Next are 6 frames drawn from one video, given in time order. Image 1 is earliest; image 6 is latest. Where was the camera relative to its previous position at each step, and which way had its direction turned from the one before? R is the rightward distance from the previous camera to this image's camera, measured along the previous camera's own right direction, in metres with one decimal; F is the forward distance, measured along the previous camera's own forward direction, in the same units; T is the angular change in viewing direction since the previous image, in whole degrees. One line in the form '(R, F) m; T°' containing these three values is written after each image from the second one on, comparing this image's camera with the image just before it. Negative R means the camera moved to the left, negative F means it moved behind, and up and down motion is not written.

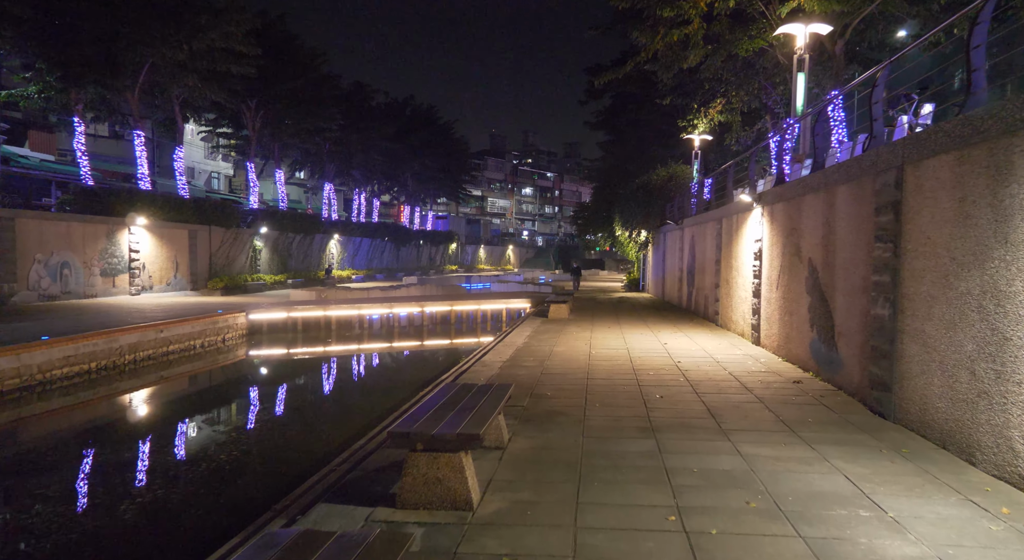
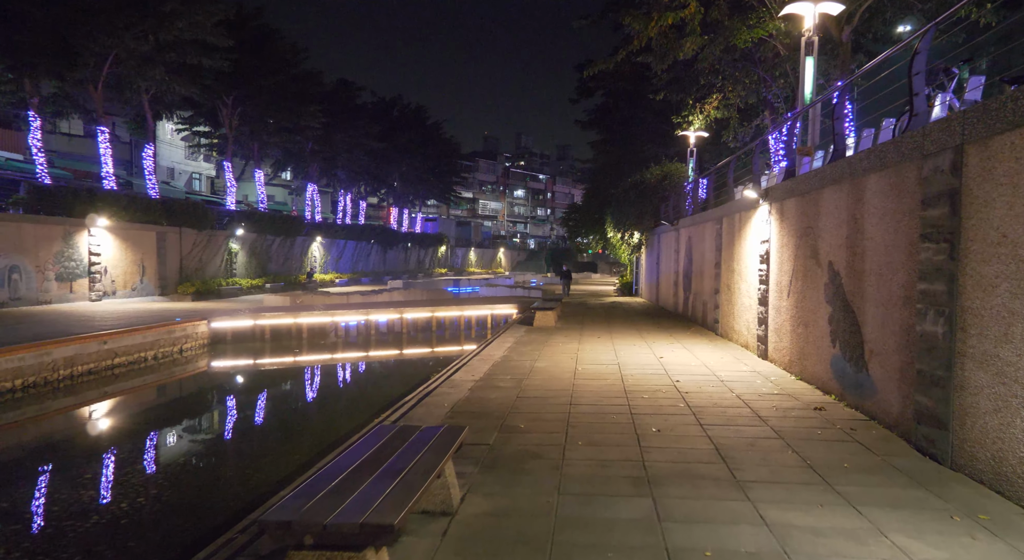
(+0.2, +1.3) m; +1°
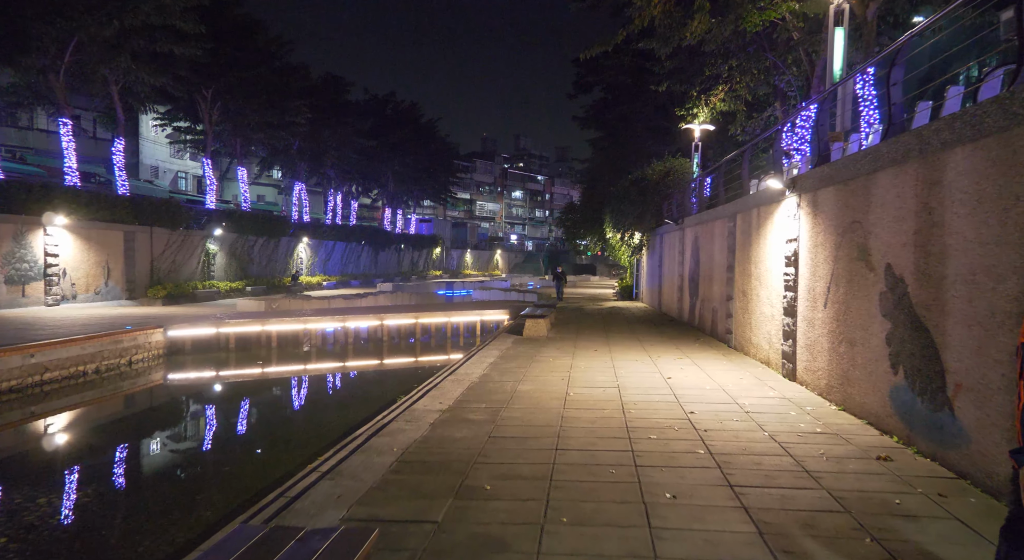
(+0.2, +1.6) m; 0°
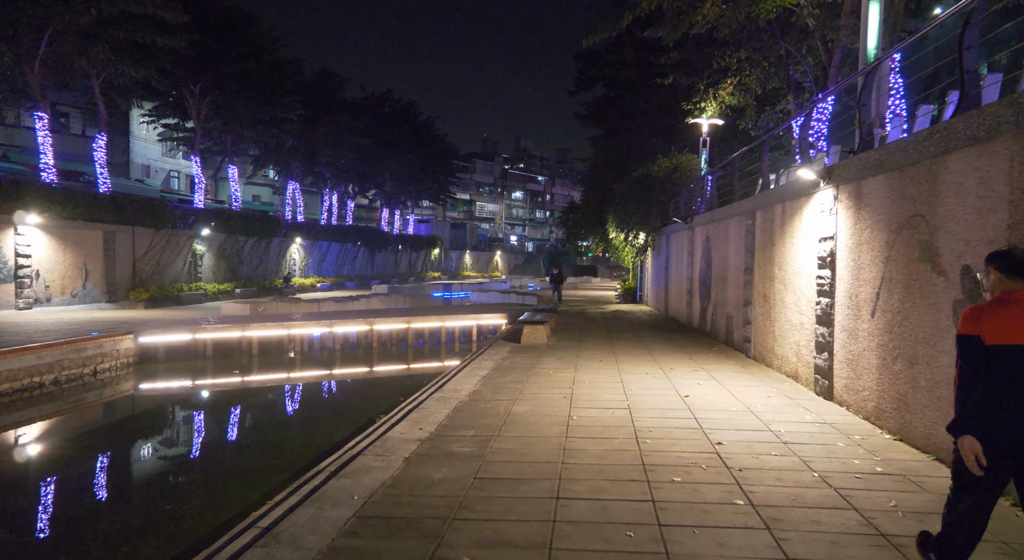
(+0.1, +1.1) m; 0°
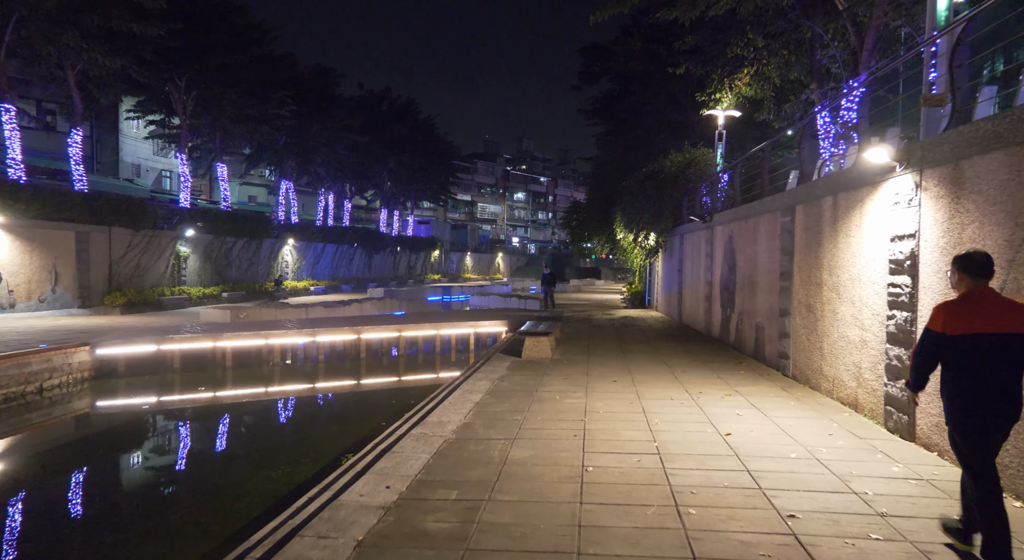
(0.0, +1.5) m; 0°
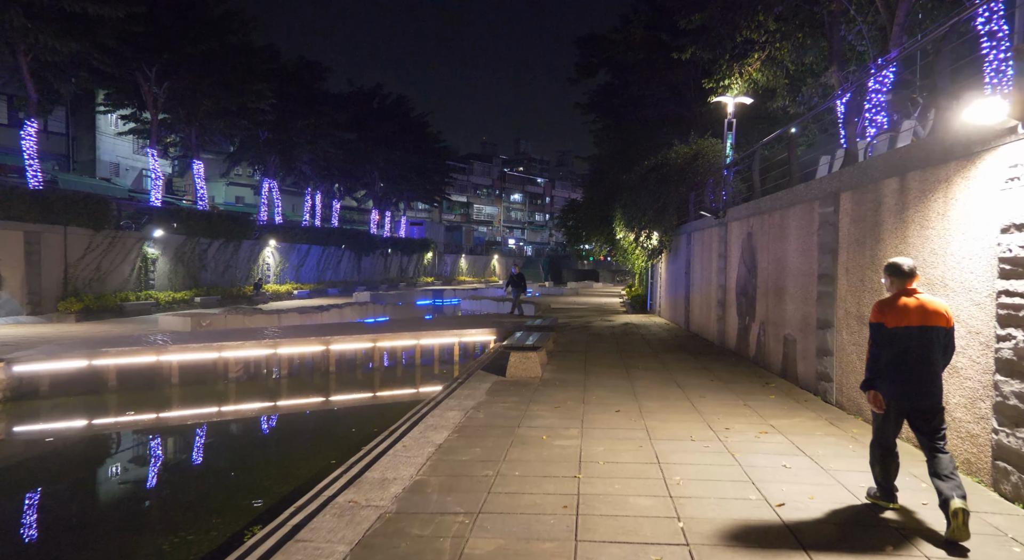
(+0.2, +1.7) m; 0°
